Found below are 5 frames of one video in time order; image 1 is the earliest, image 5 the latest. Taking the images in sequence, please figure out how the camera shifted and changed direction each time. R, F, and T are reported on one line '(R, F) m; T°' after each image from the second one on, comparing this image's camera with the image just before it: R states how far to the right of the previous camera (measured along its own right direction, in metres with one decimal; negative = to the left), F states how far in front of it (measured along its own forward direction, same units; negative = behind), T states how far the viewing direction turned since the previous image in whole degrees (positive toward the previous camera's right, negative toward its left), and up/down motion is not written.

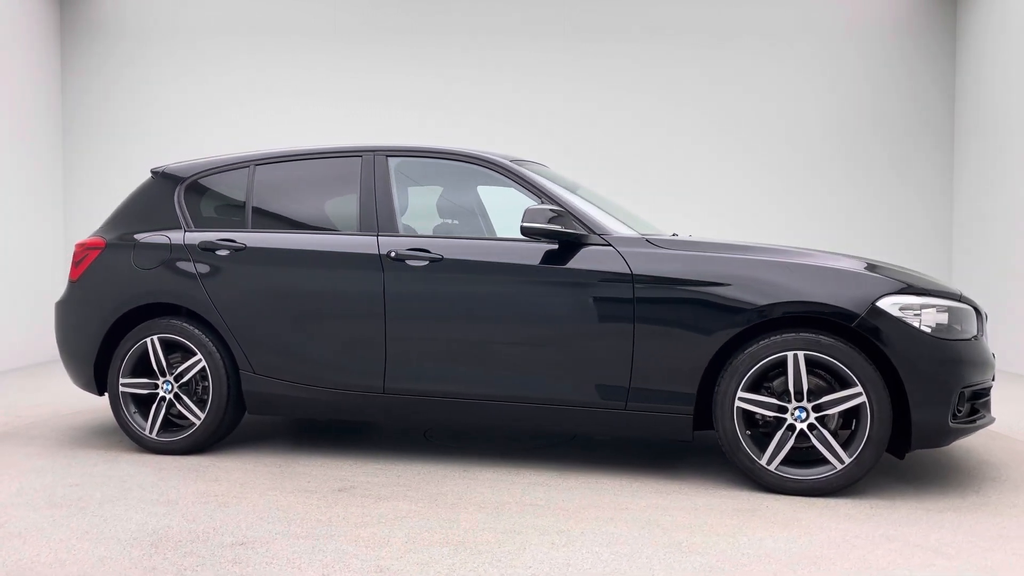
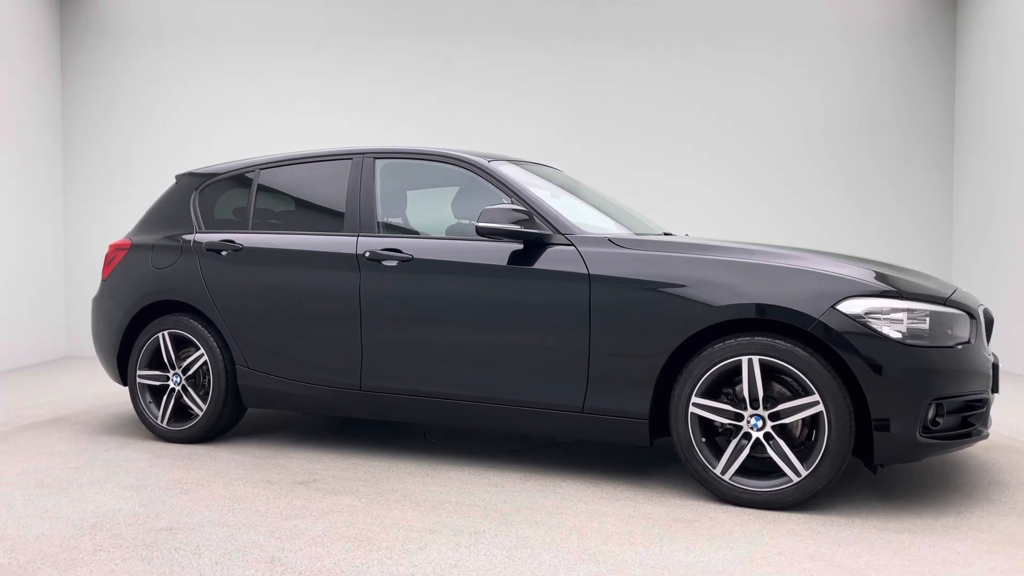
(+0.7, +0.1) m; -9°
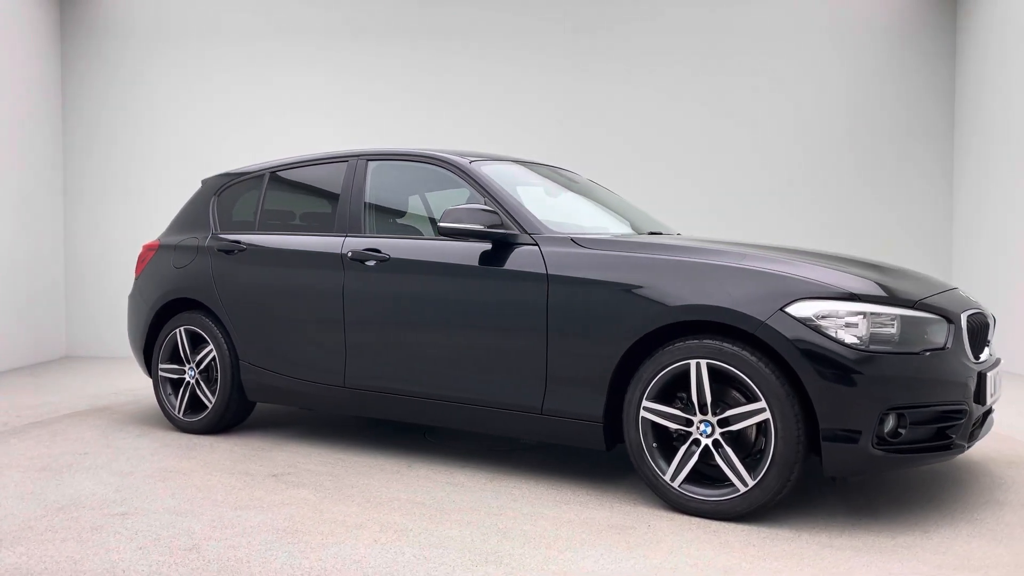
(+0.6, 0.0) m; -8°
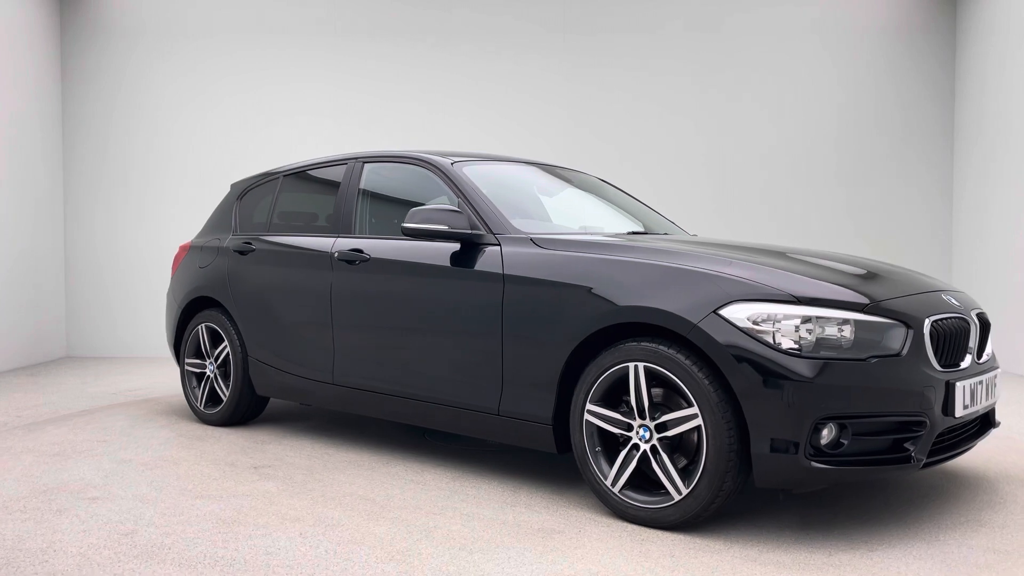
(+0.6, 0.0) m; -8°
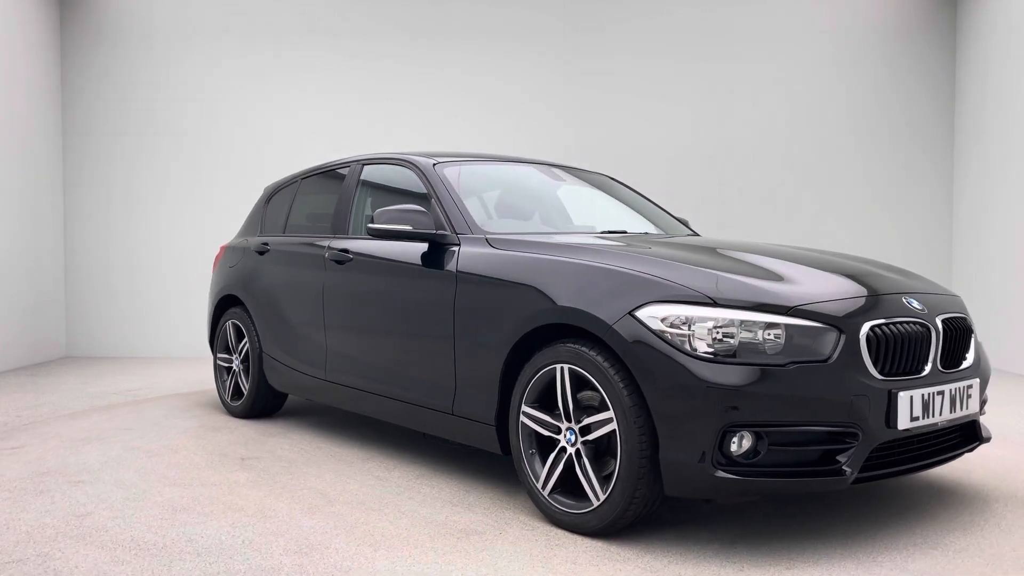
(+0.7, +0.1) m; -9°
